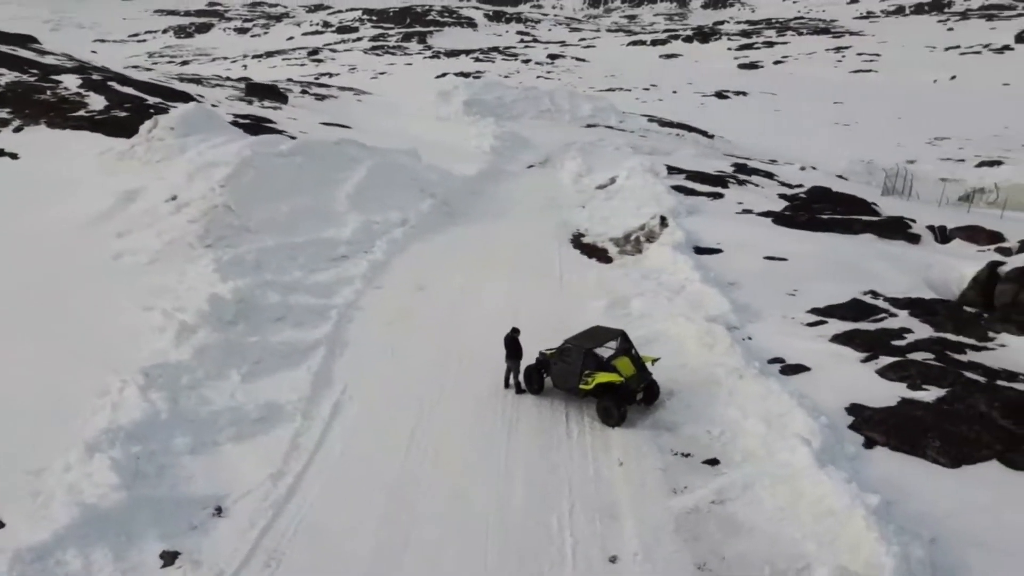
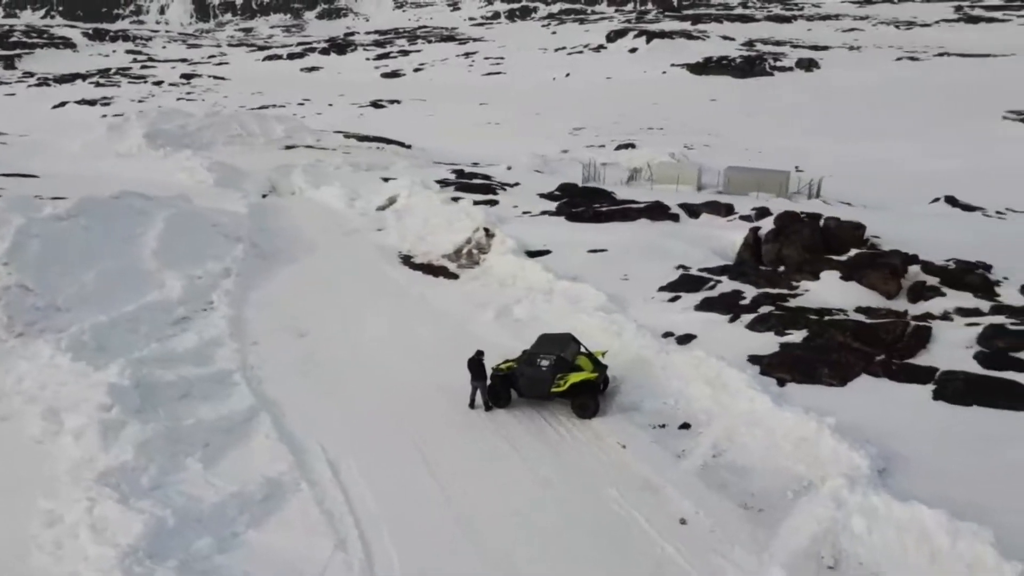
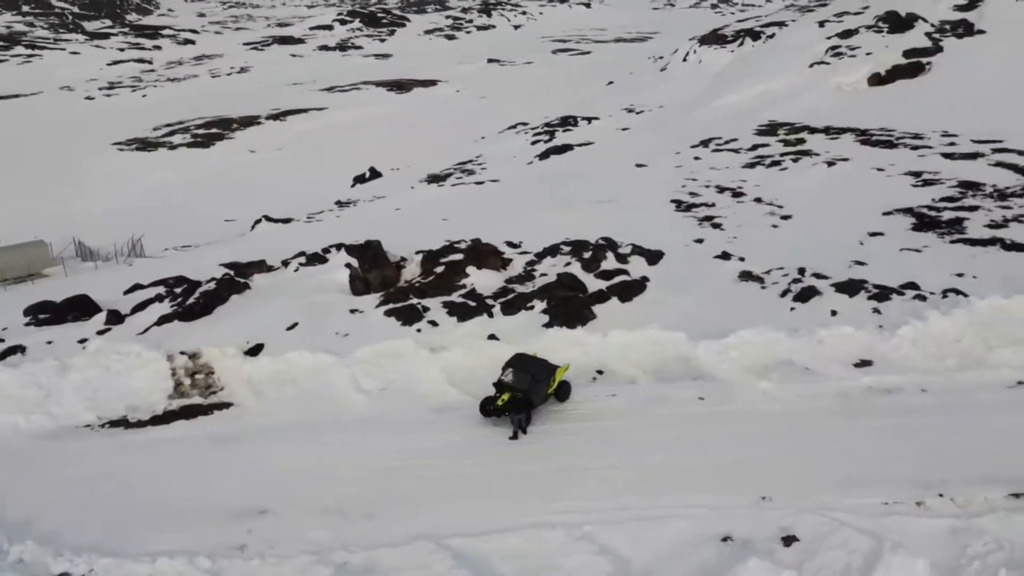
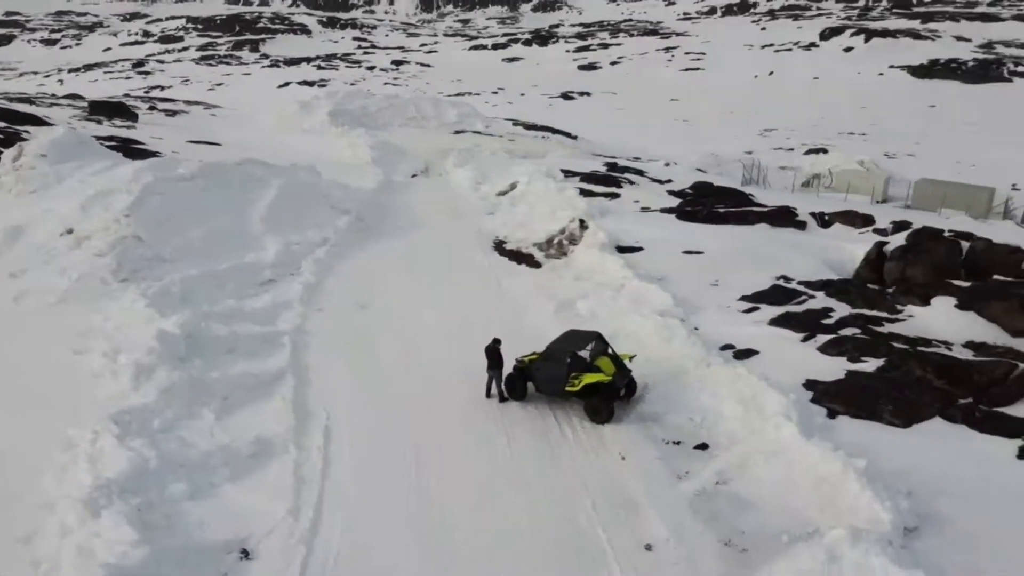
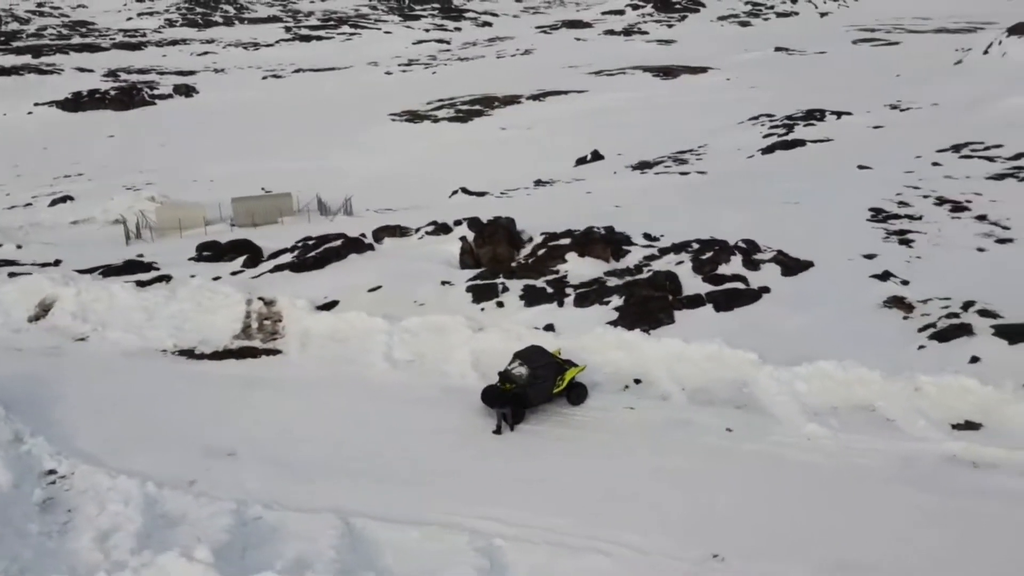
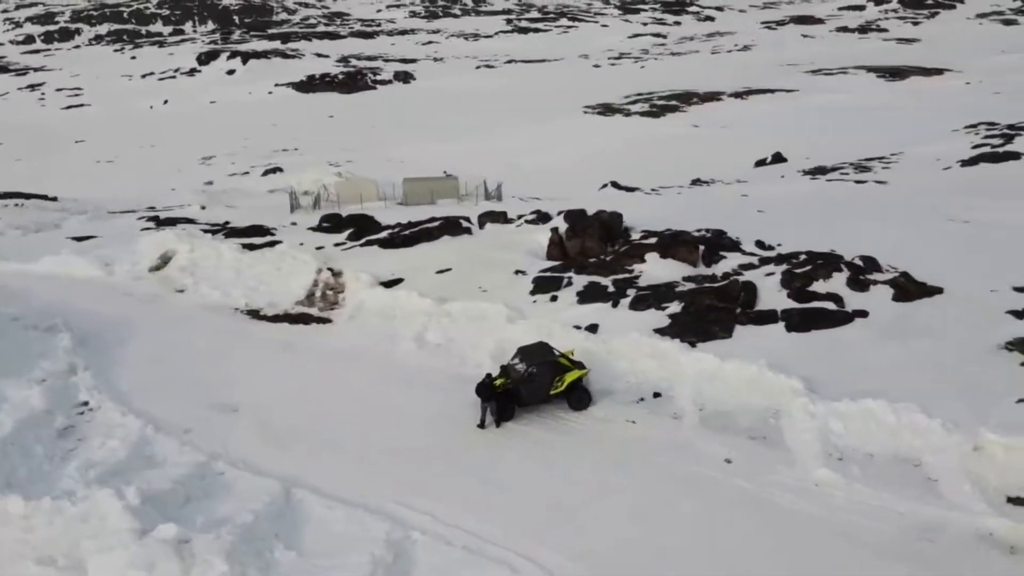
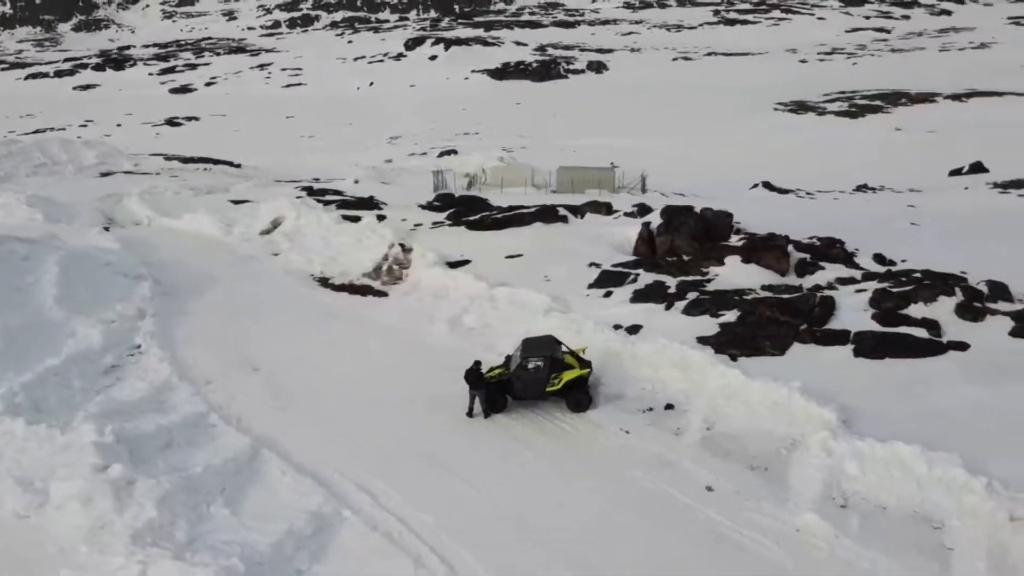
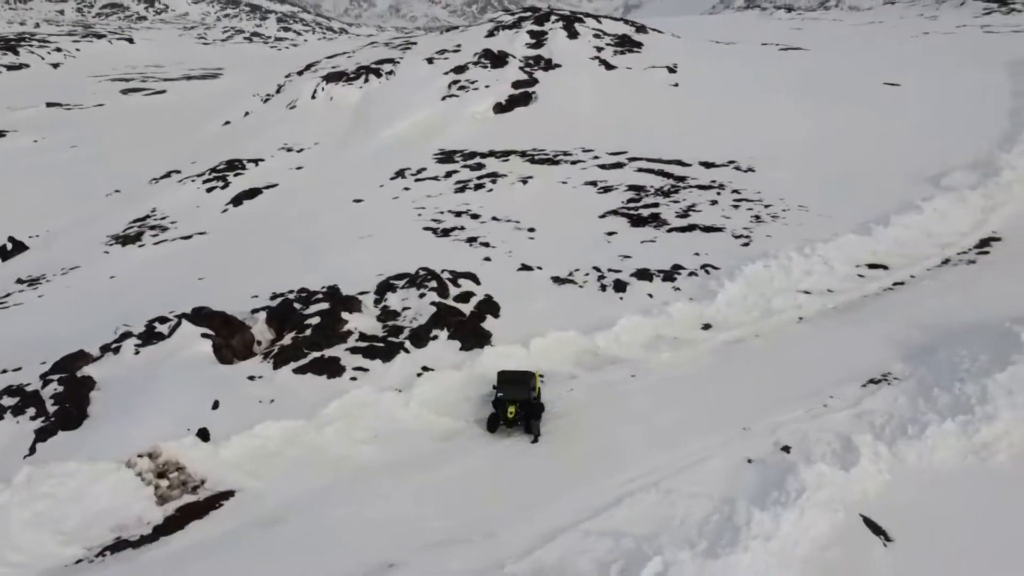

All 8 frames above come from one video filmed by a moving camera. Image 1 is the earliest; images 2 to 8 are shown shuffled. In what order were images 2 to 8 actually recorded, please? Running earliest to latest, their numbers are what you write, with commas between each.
4, 2, 7, 6, 5, 3, 8
